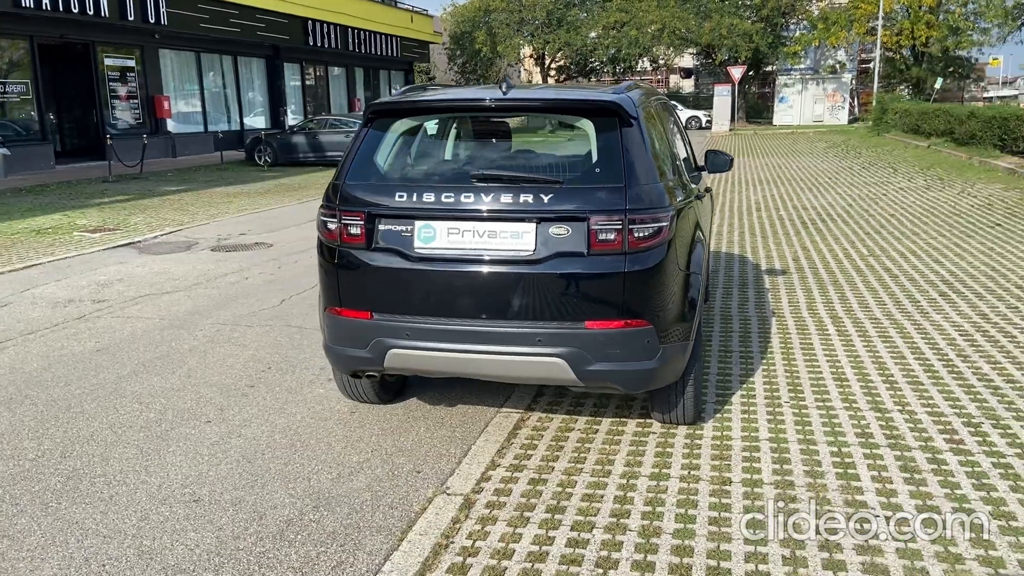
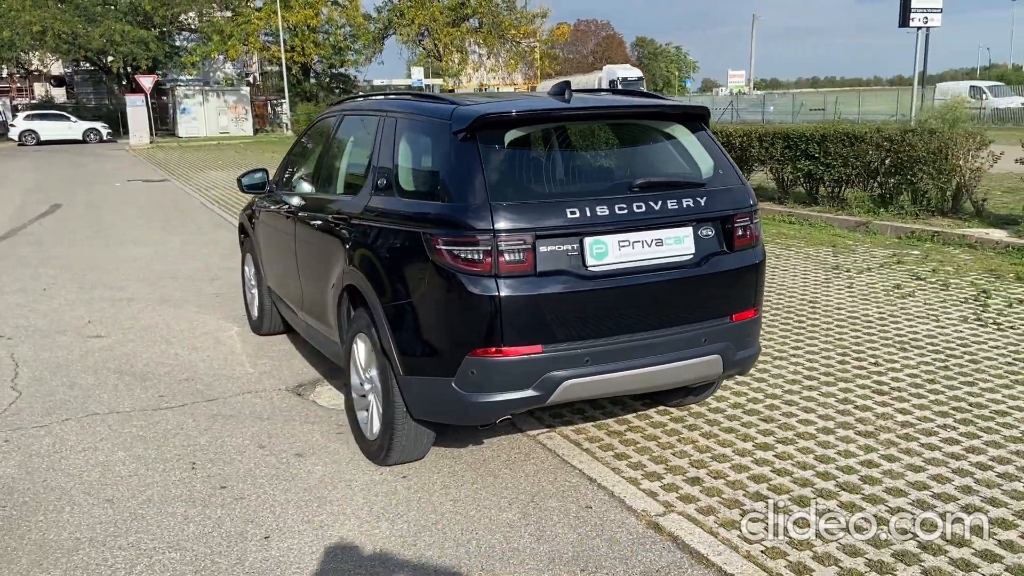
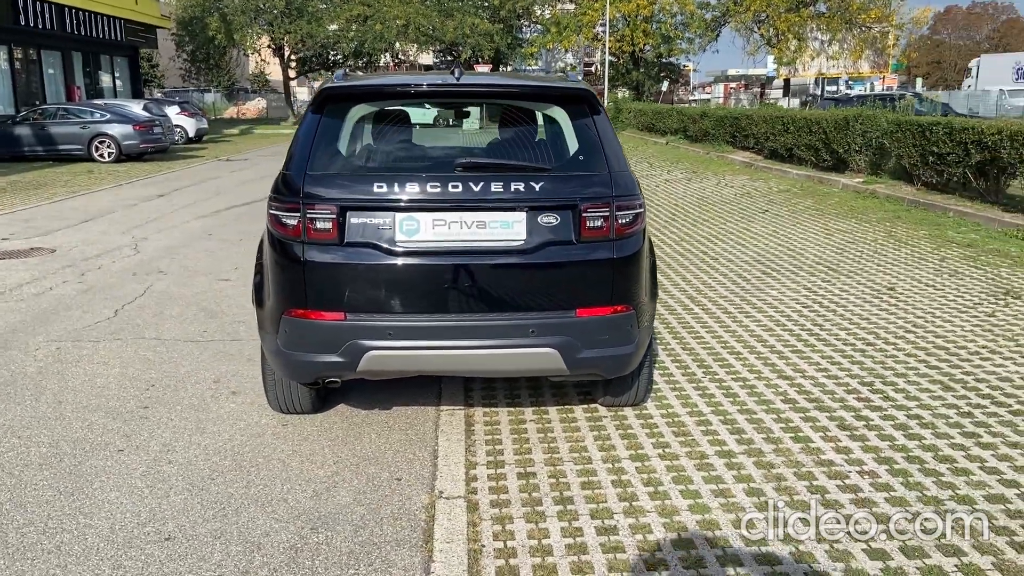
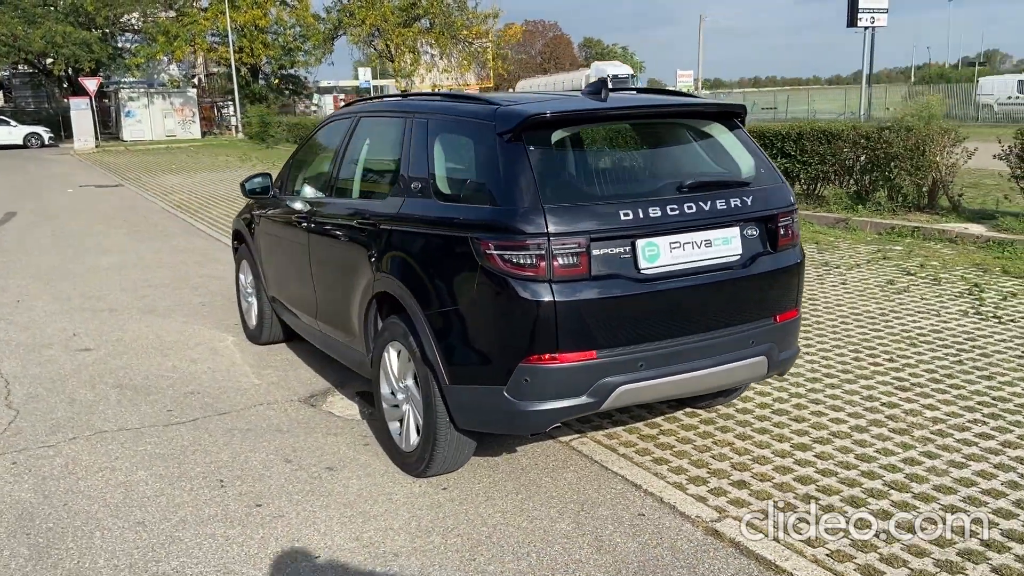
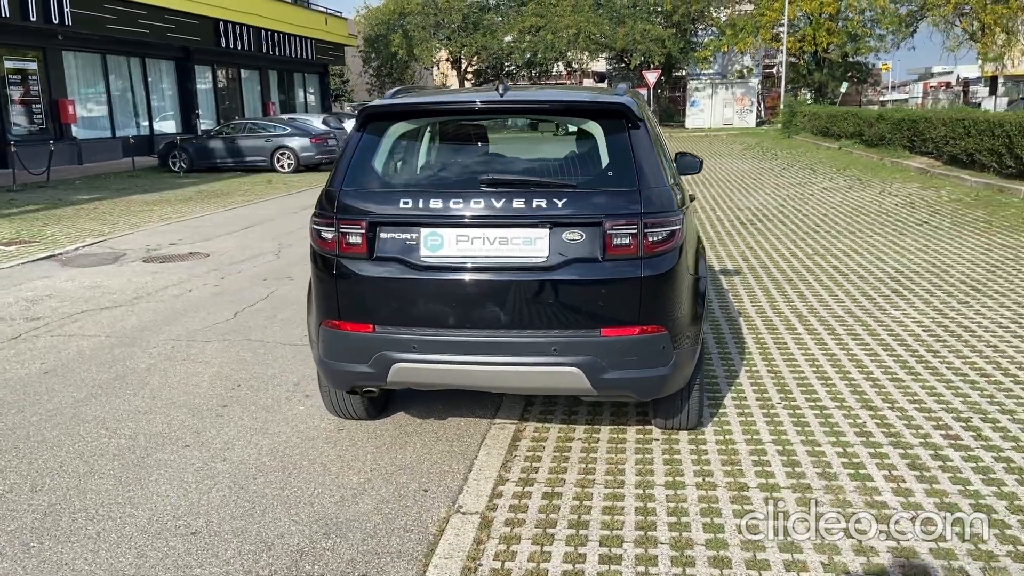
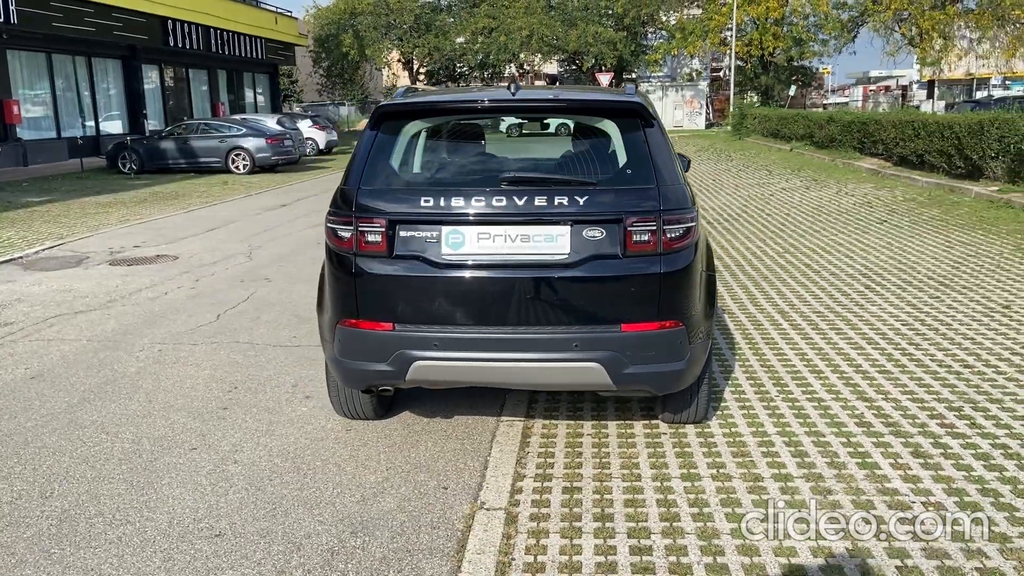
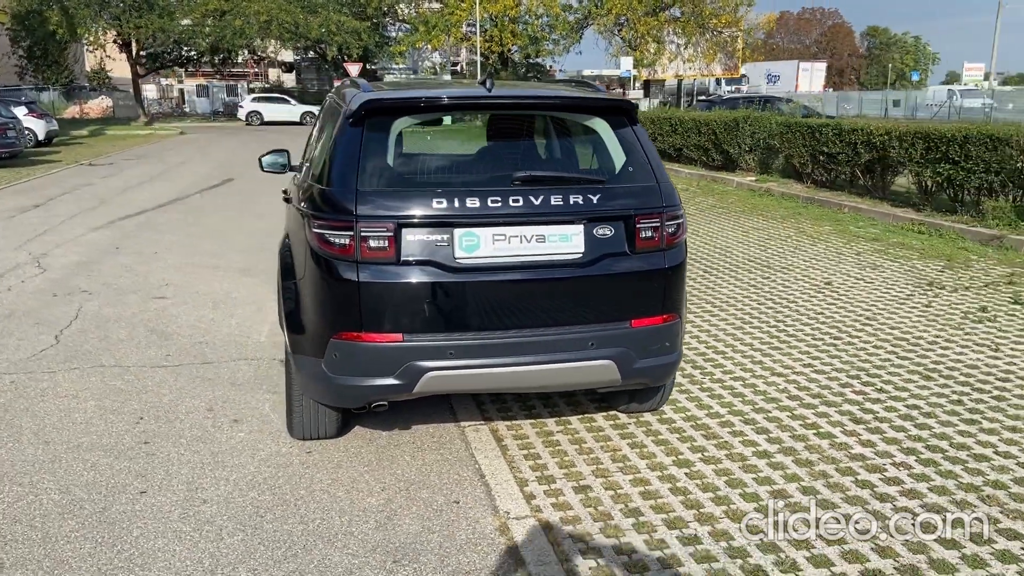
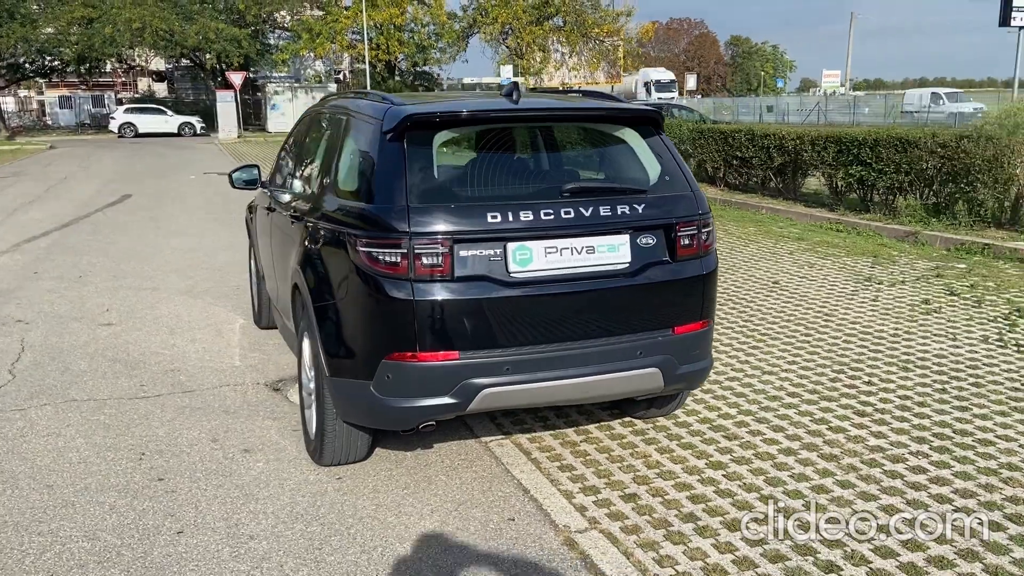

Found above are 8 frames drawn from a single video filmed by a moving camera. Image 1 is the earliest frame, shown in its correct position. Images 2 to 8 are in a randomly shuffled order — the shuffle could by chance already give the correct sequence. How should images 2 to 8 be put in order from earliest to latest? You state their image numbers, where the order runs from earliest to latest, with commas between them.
5, 6, 3, 7, 8, 2, 4
